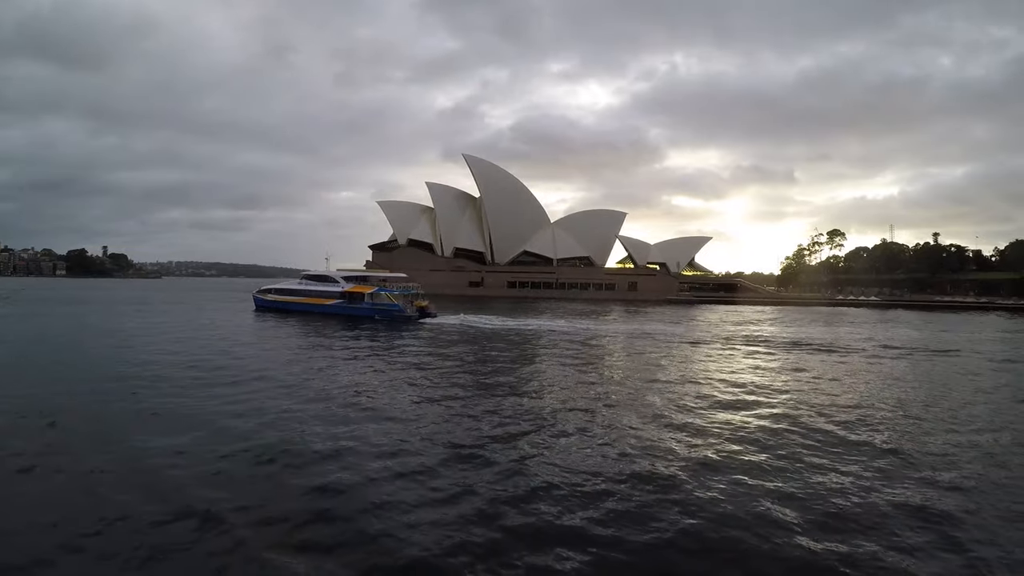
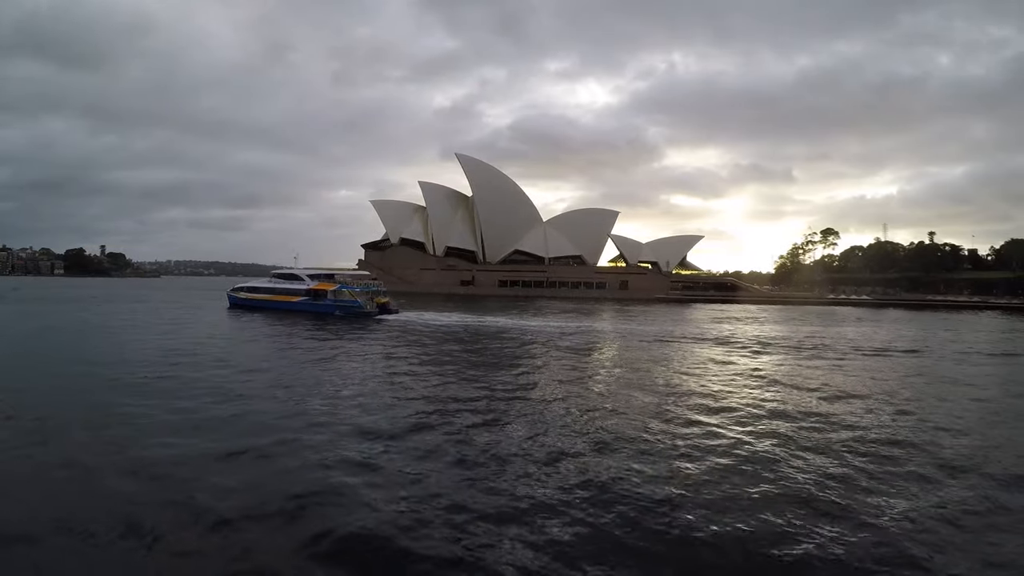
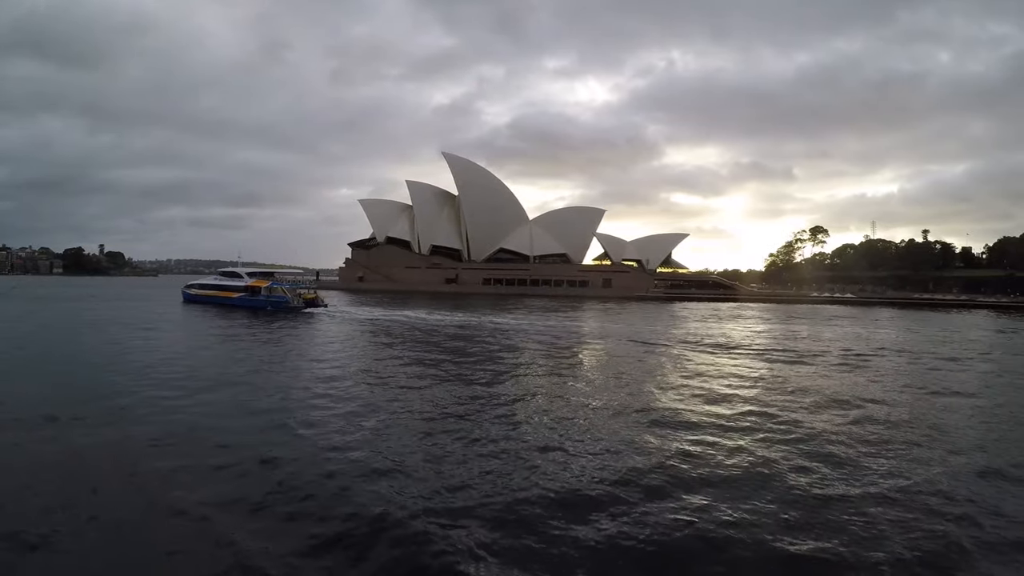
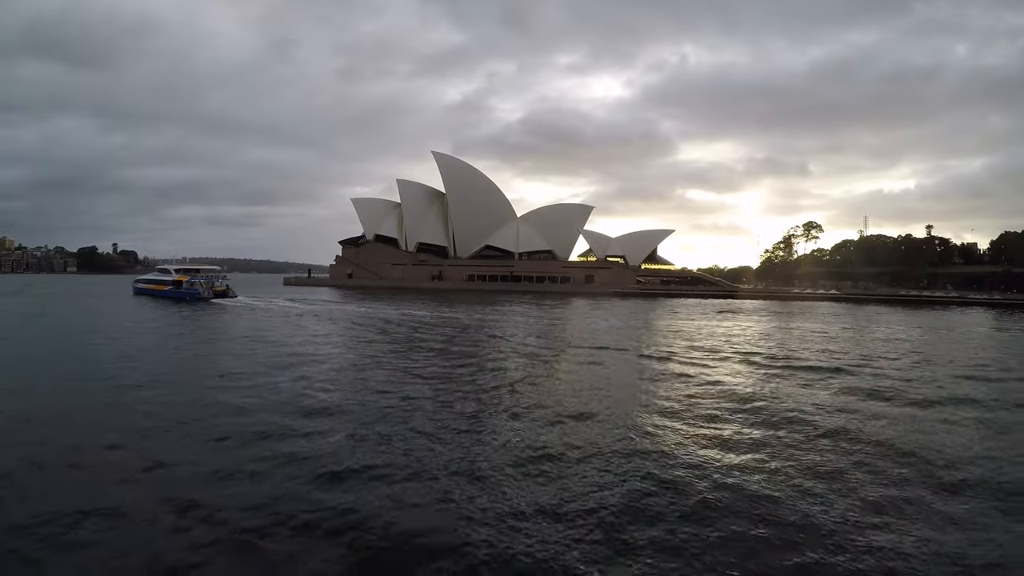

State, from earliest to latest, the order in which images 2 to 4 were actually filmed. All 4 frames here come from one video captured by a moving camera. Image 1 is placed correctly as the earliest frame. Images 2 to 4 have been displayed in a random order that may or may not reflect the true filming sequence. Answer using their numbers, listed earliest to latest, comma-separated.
2, 3, 4
